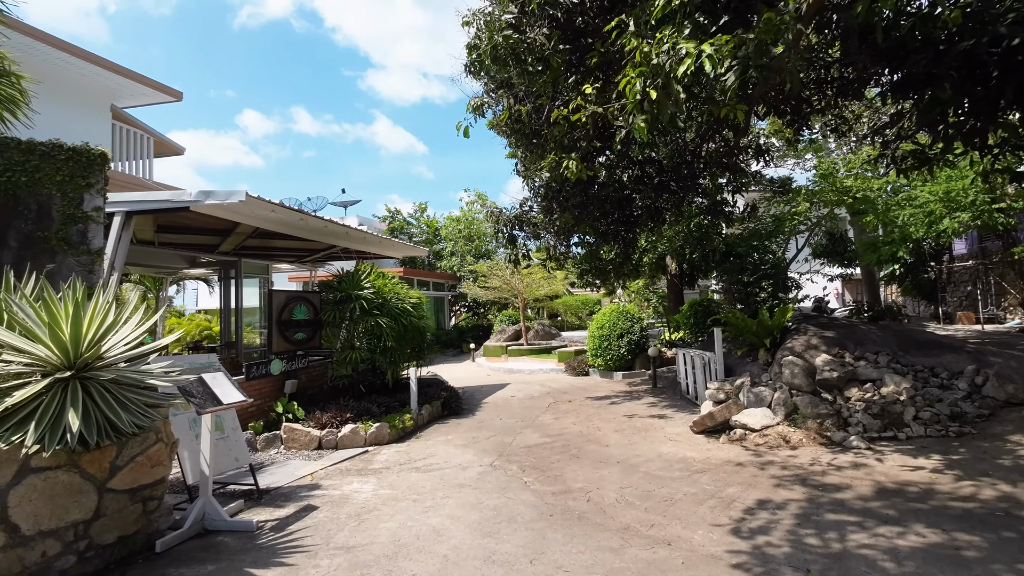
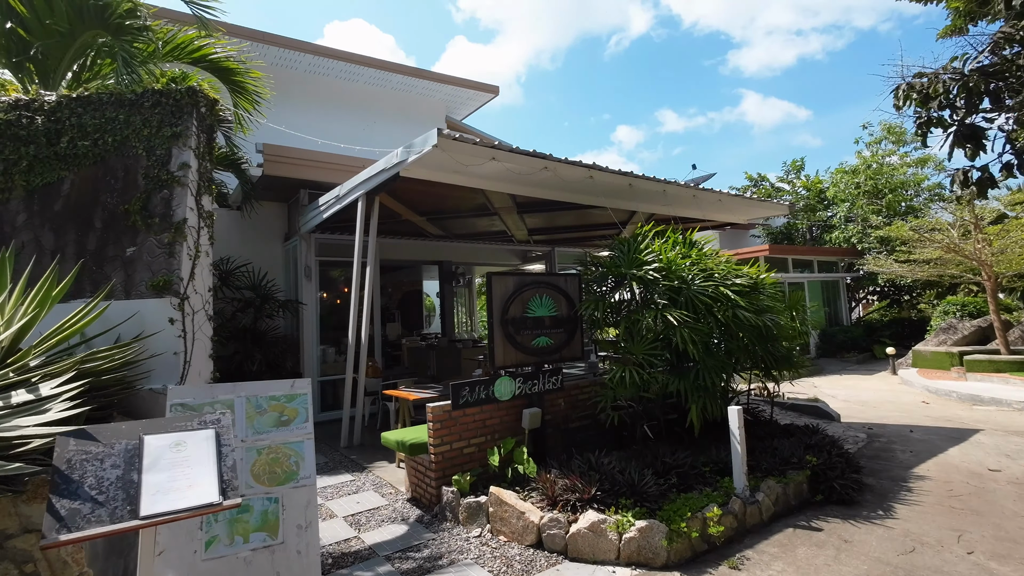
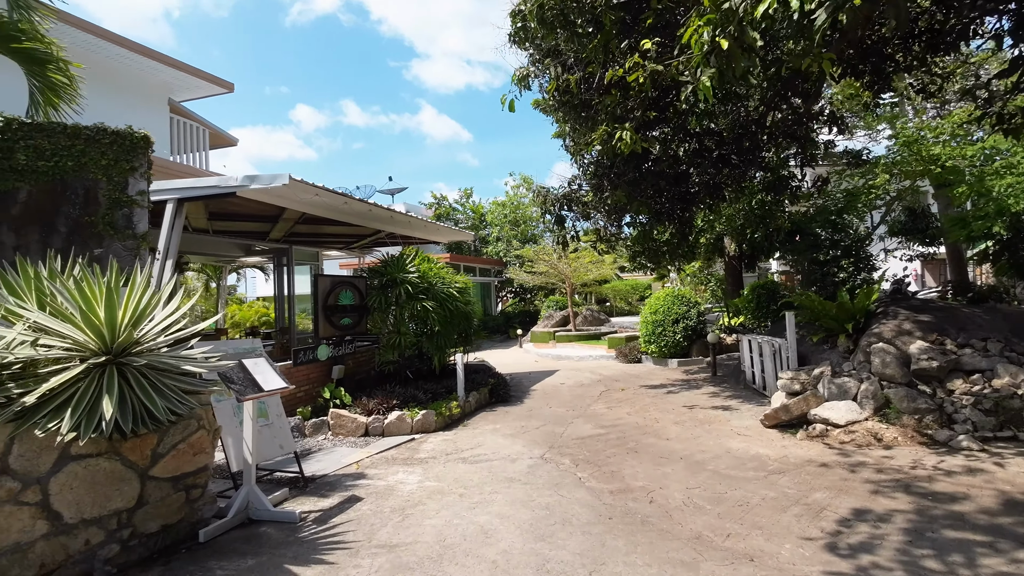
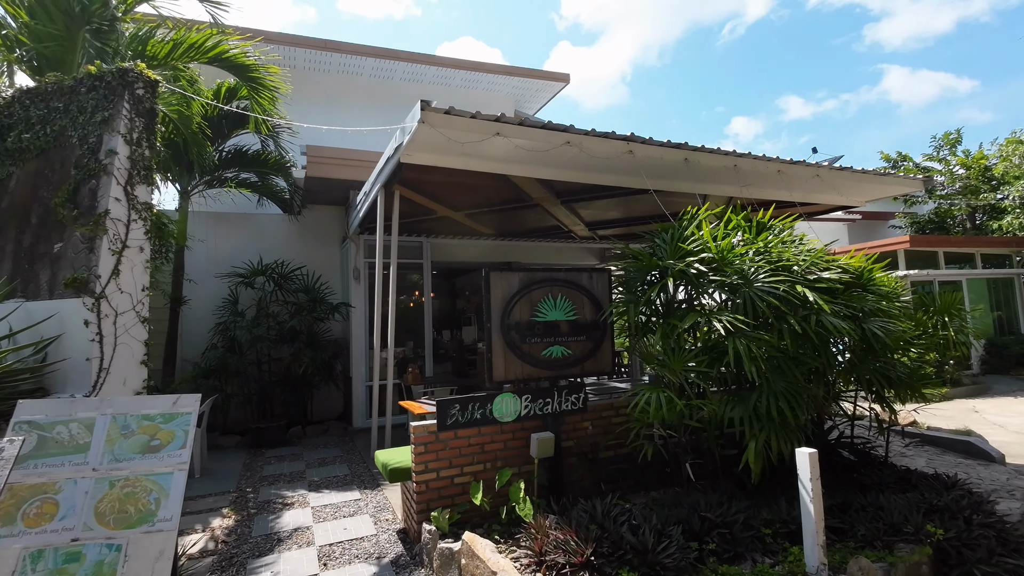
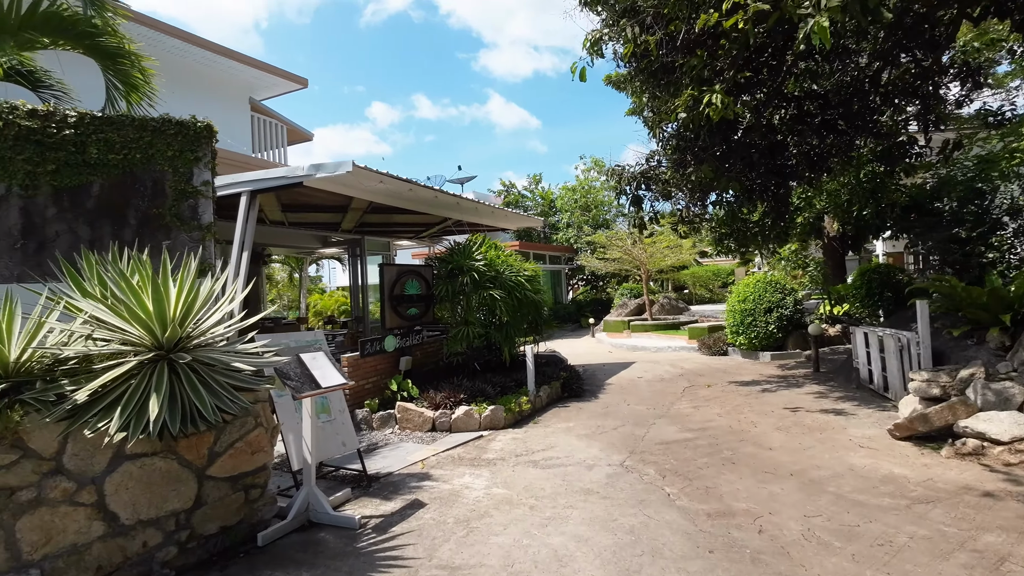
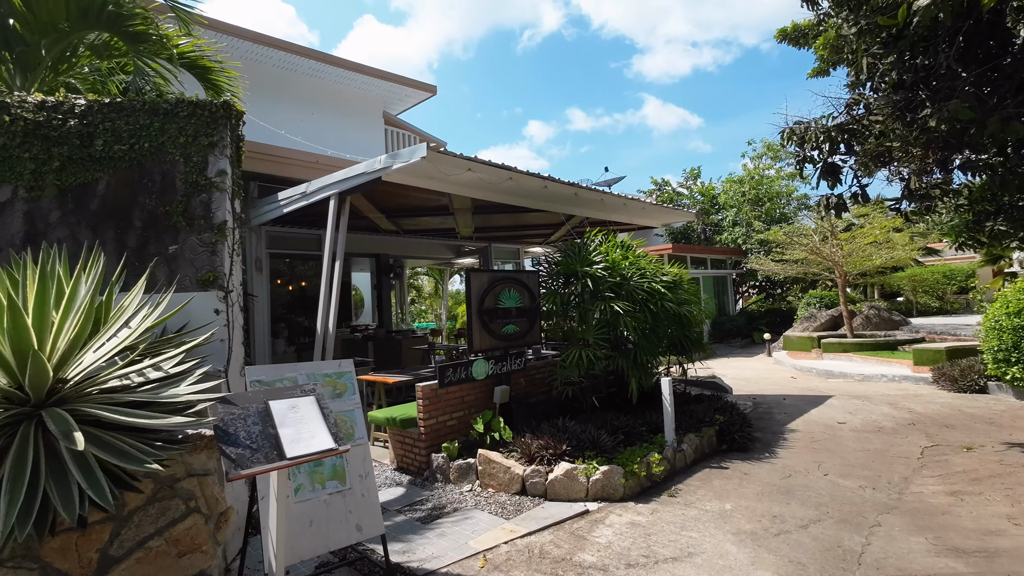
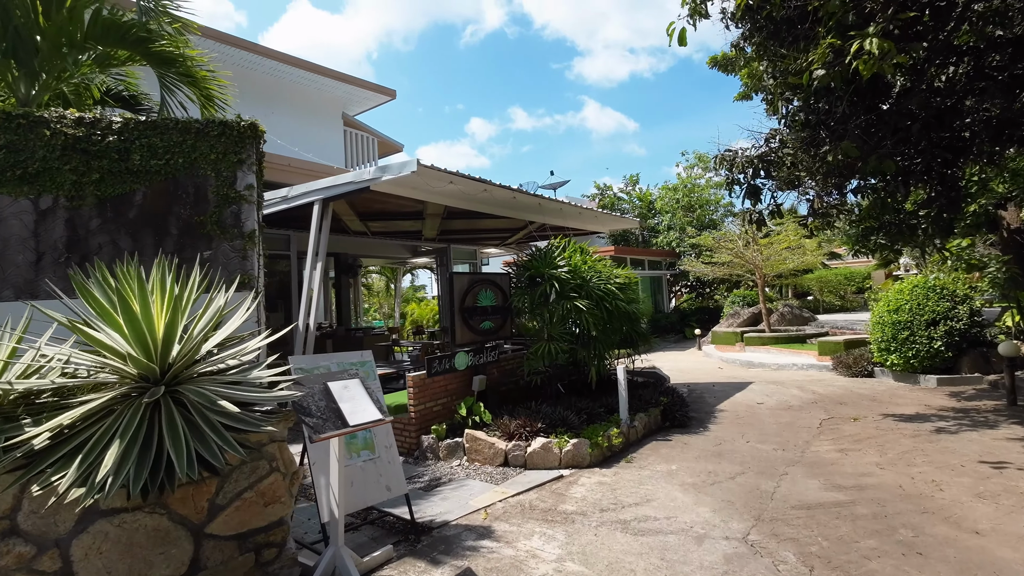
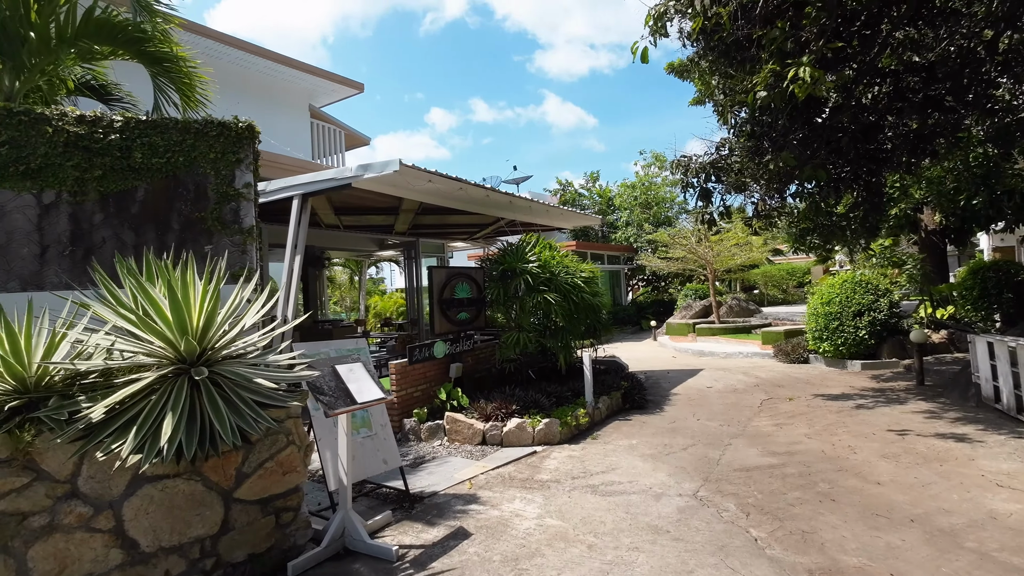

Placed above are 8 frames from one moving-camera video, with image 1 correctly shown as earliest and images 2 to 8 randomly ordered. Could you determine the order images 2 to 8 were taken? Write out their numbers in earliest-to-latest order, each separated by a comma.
3, 5, 8, 7, 6, 2, 4
